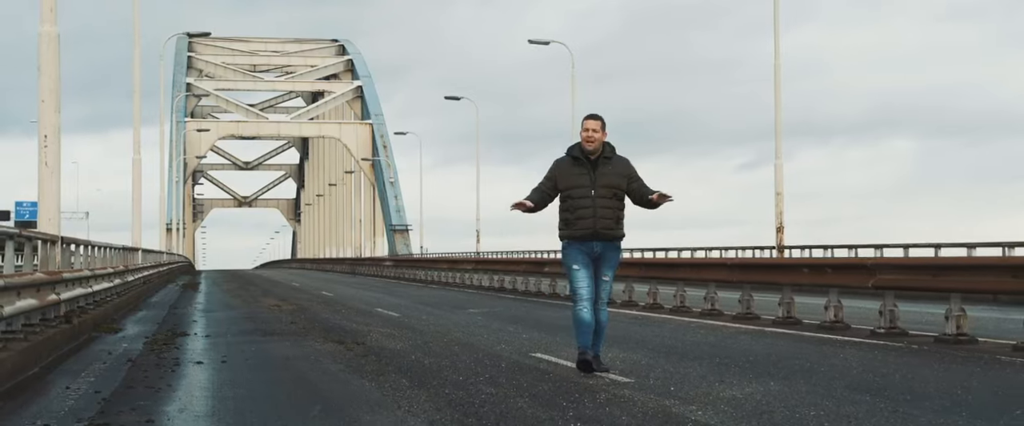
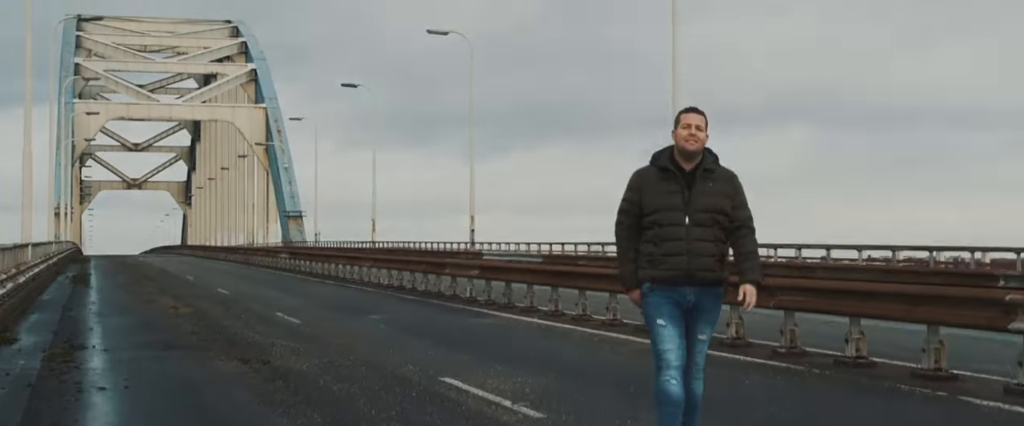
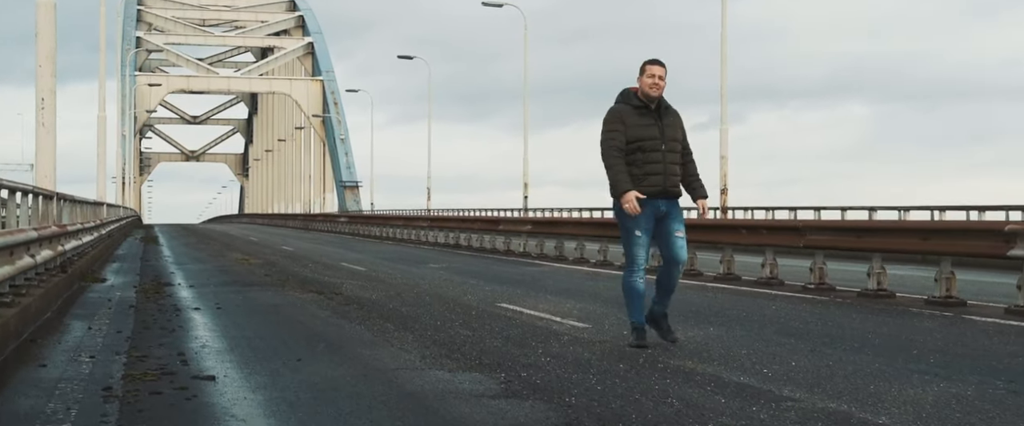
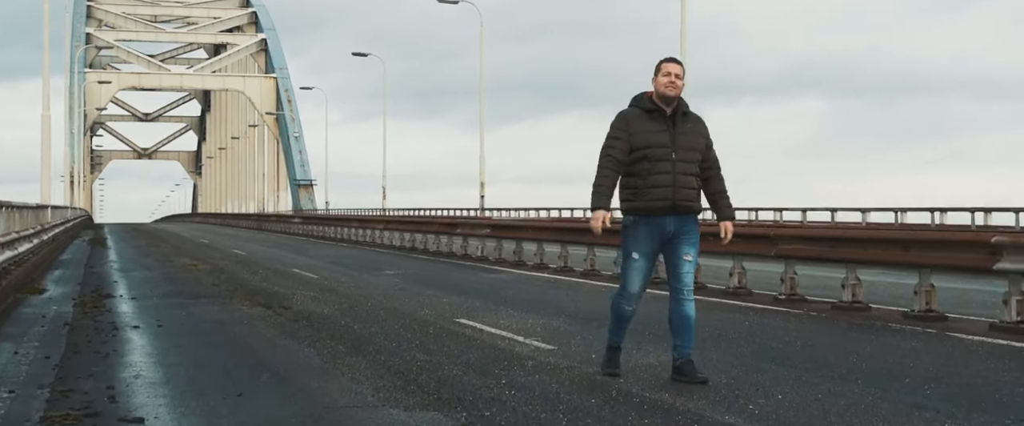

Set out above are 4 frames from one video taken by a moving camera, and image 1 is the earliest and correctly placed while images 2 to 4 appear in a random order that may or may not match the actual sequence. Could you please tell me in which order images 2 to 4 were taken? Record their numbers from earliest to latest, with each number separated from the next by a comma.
3, 4, 2
